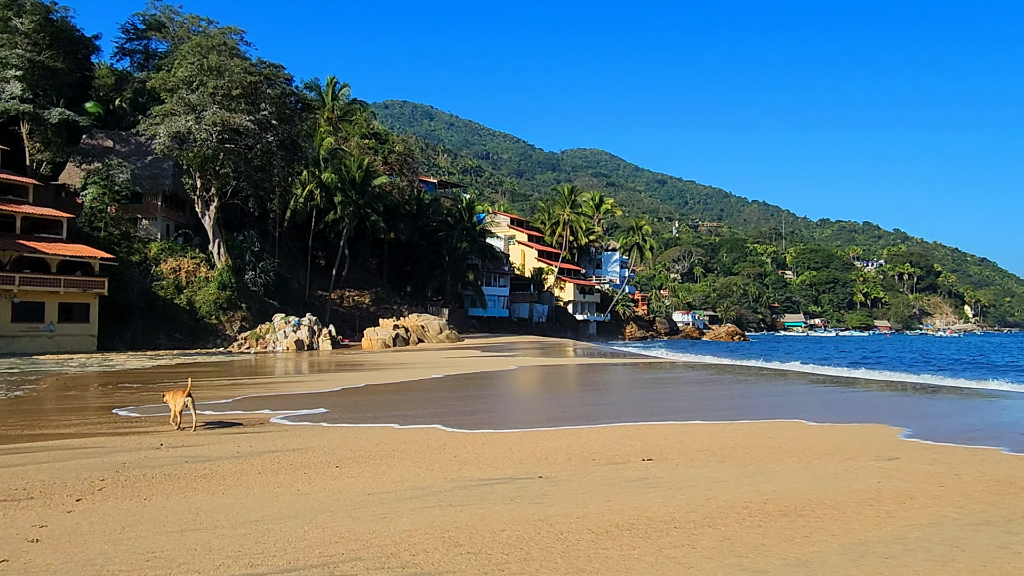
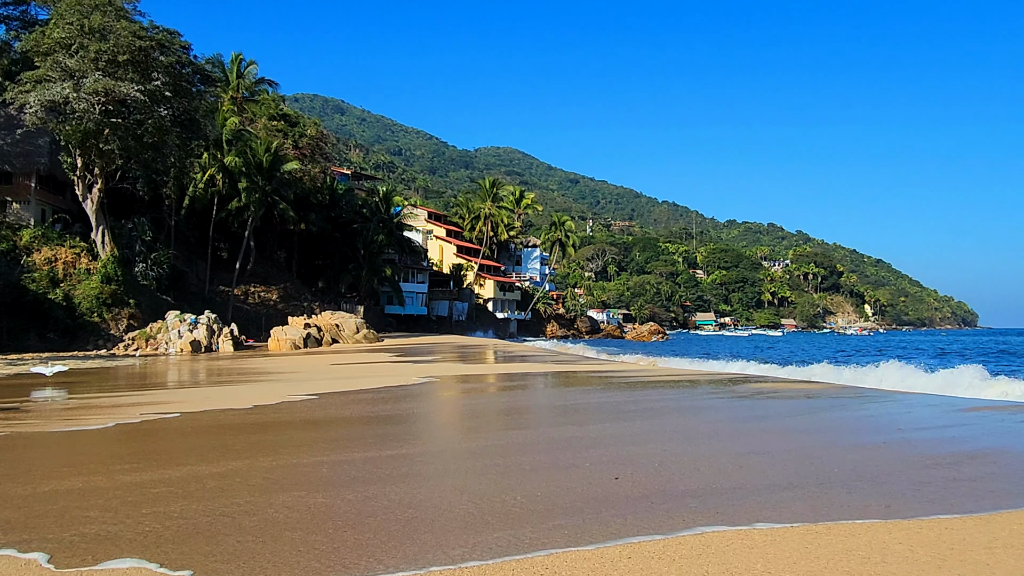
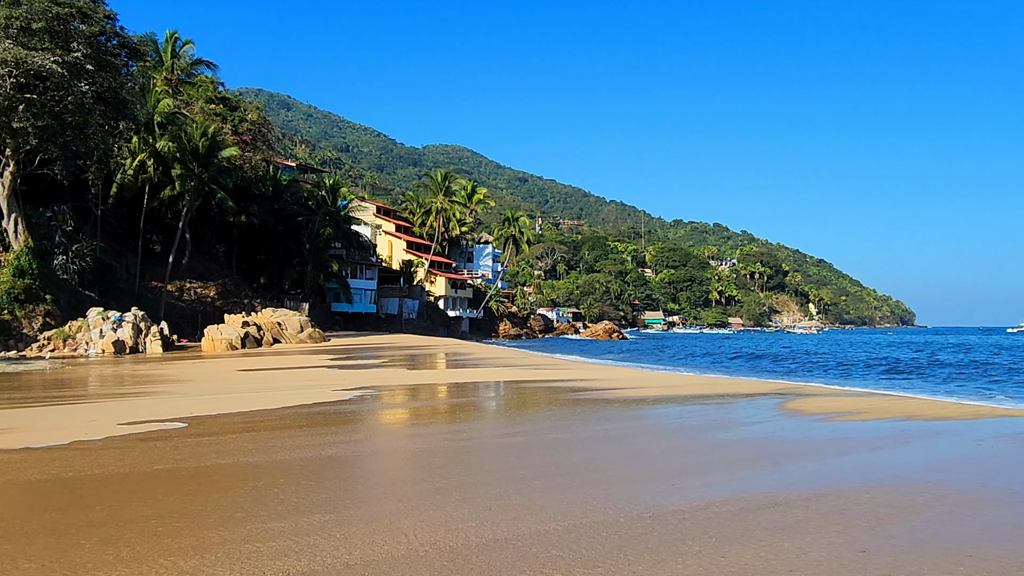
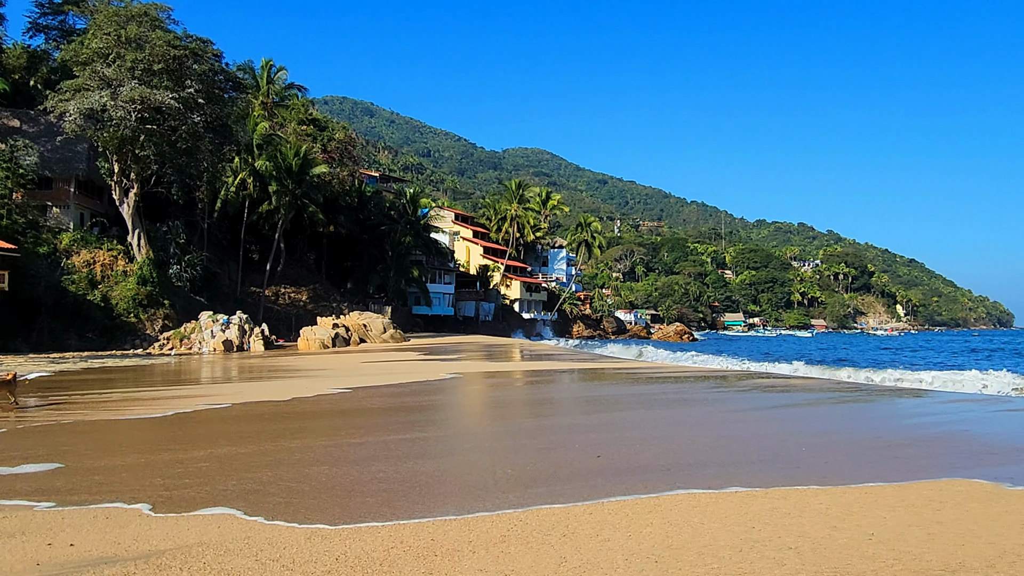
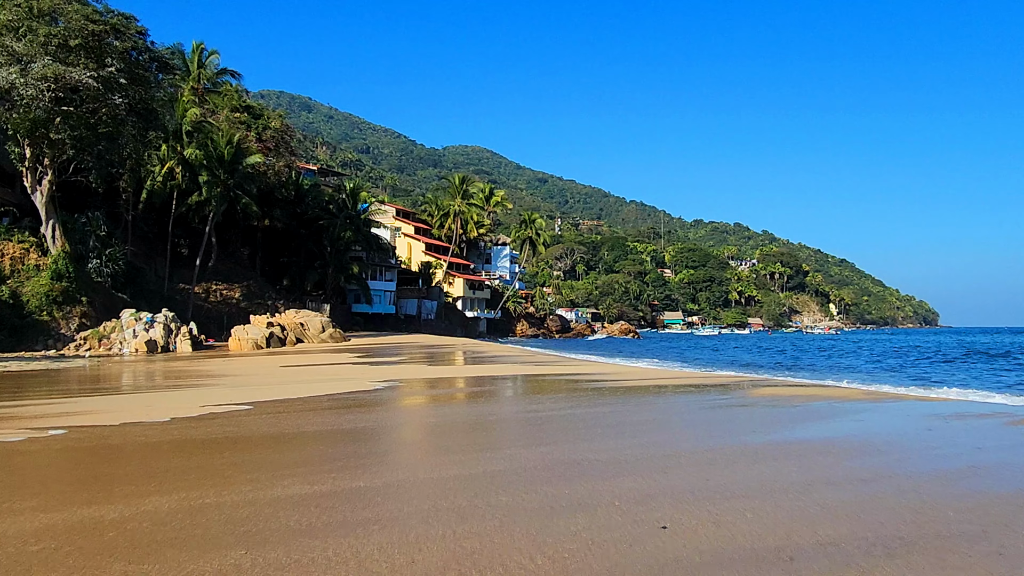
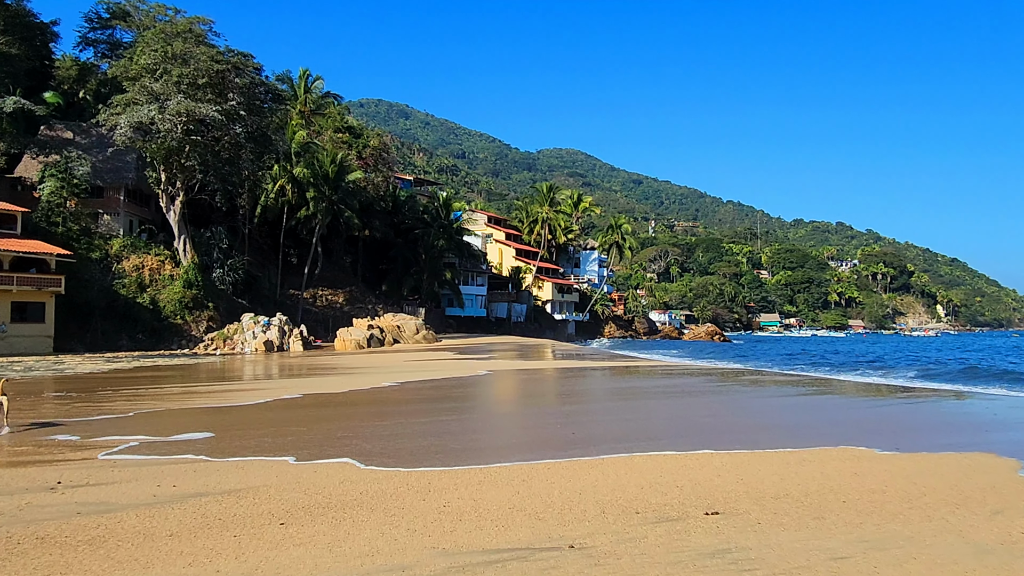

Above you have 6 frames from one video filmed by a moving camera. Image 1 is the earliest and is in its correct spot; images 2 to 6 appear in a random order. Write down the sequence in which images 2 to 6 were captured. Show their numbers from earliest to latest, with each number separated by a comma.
6, 4, 2, 5, 3
